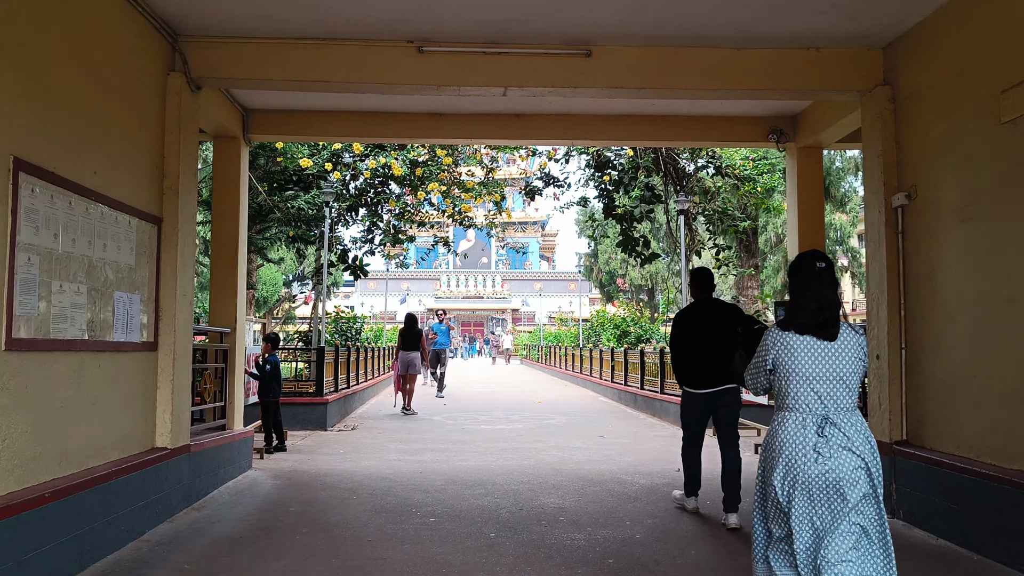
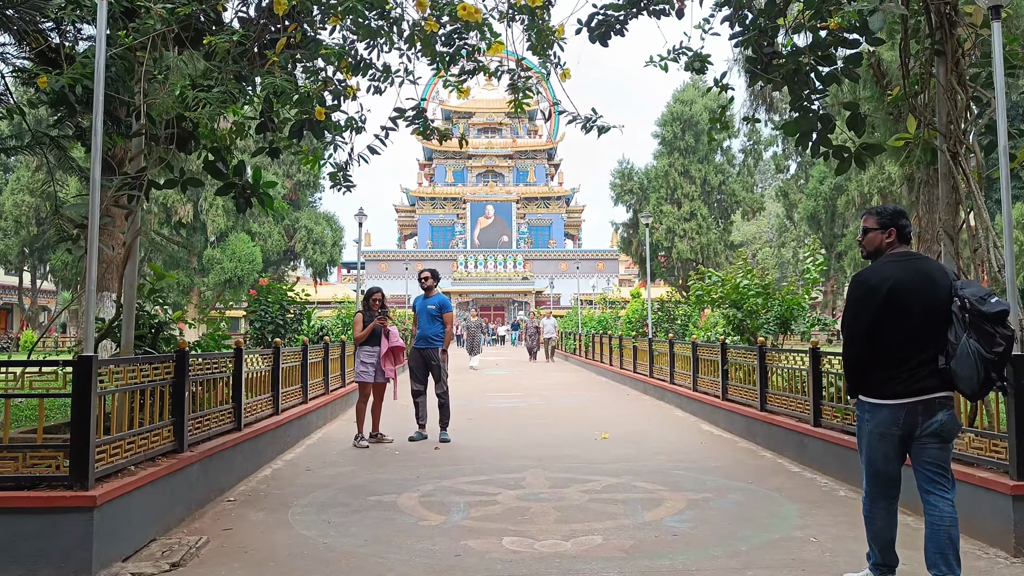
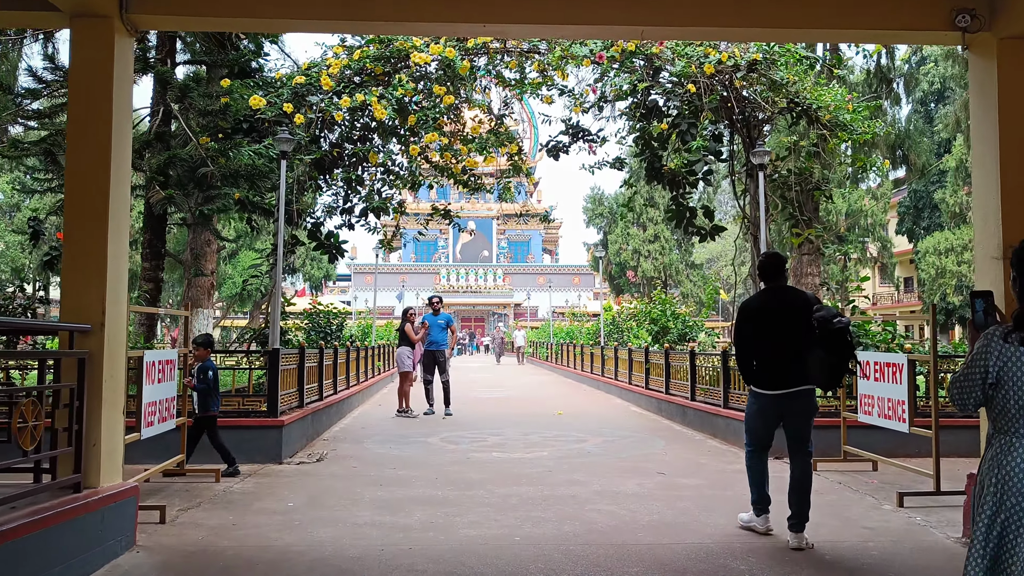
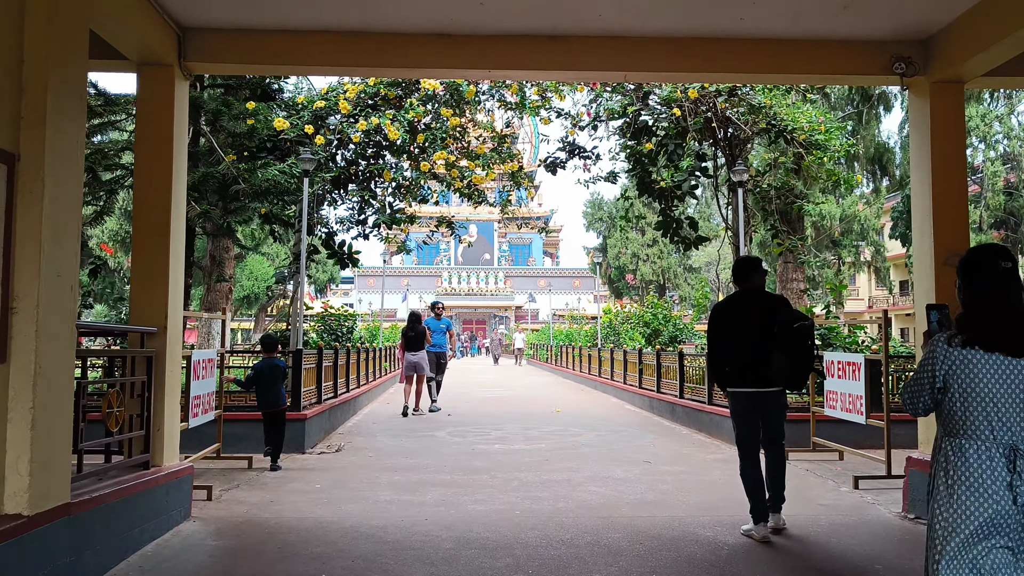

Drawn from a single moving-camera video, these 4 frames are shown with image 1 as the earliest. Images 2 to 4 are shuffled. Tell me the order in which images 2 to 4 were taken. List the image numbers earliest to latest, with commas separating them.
4, 3, 2
